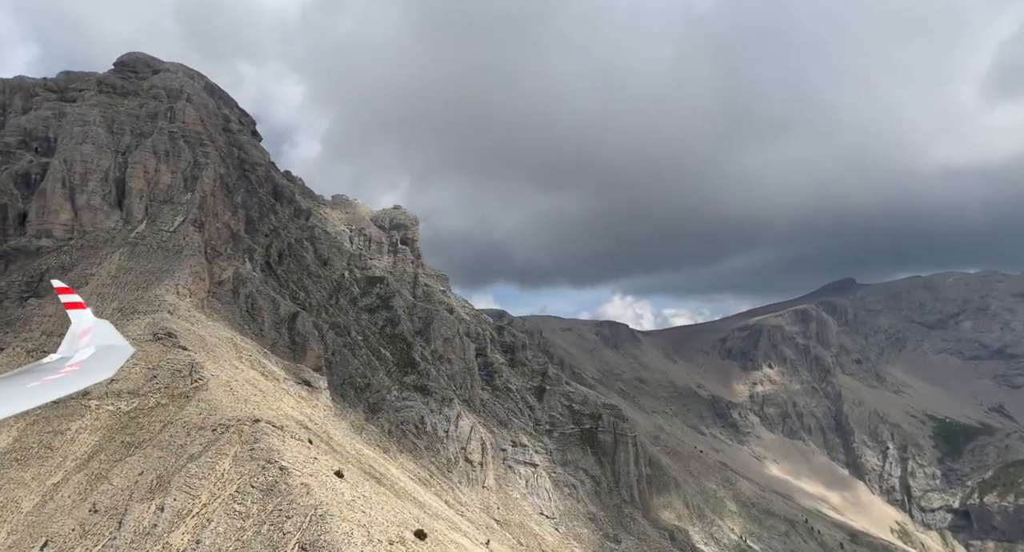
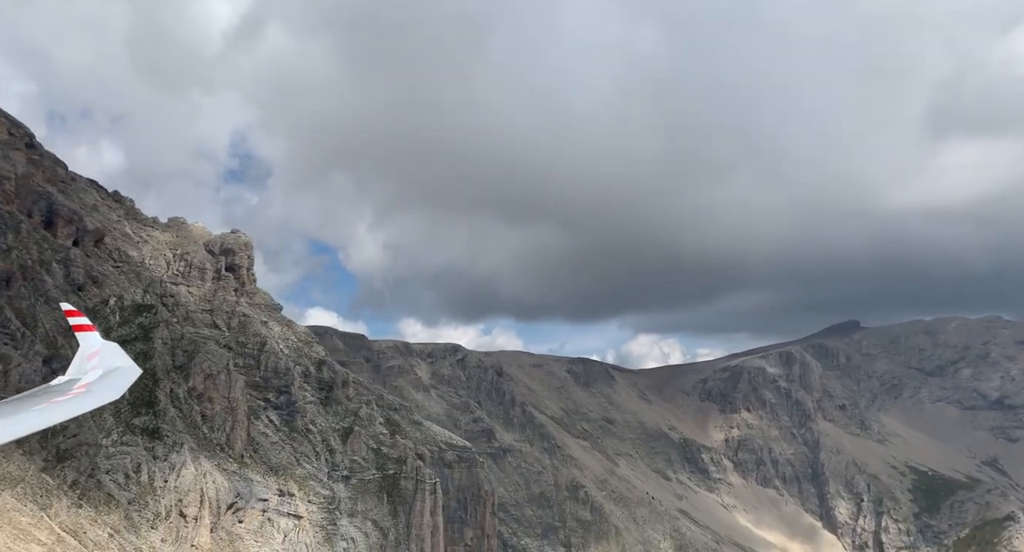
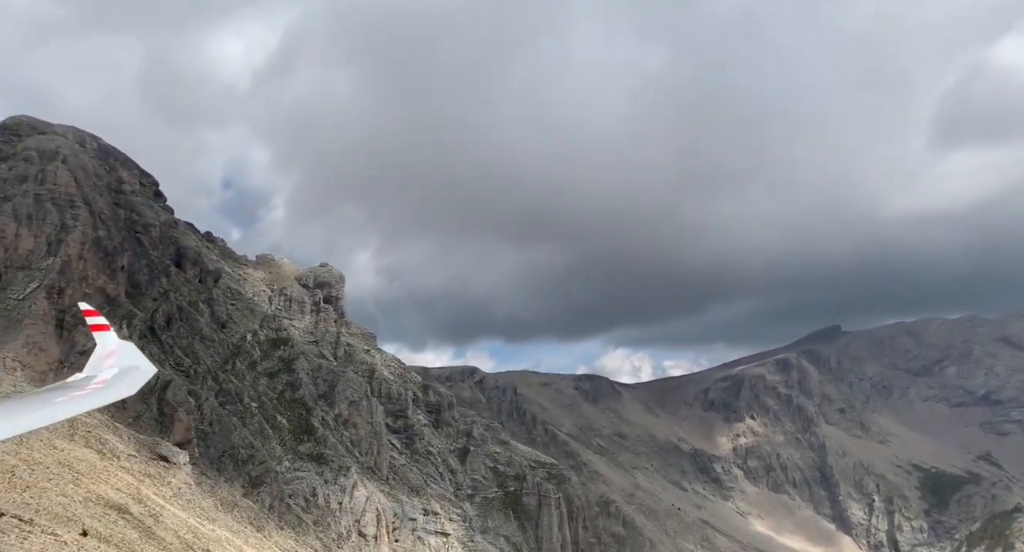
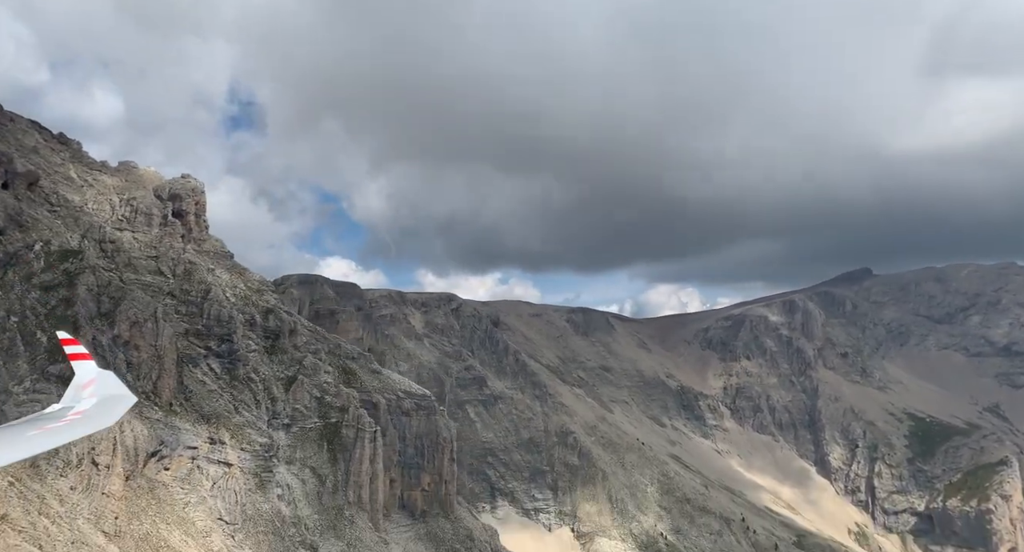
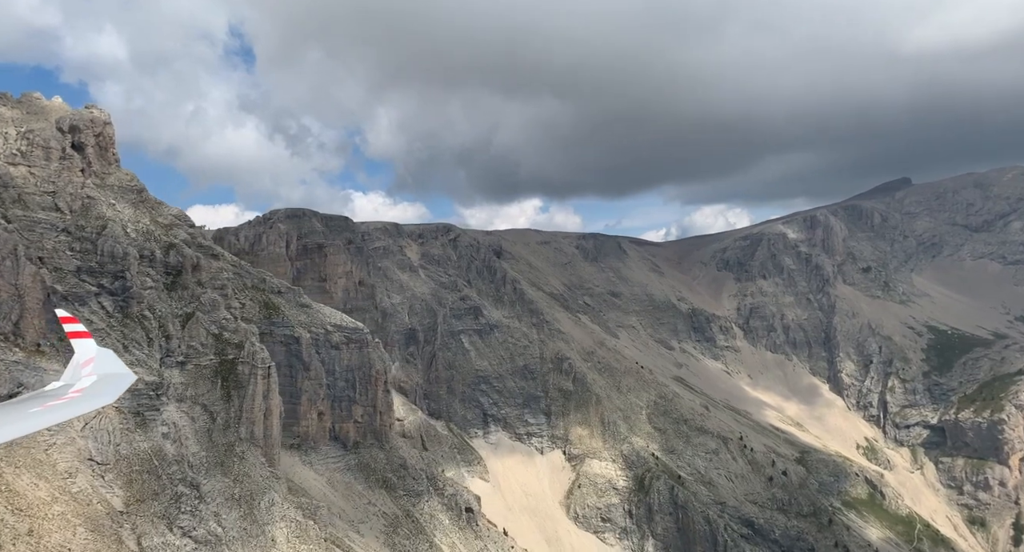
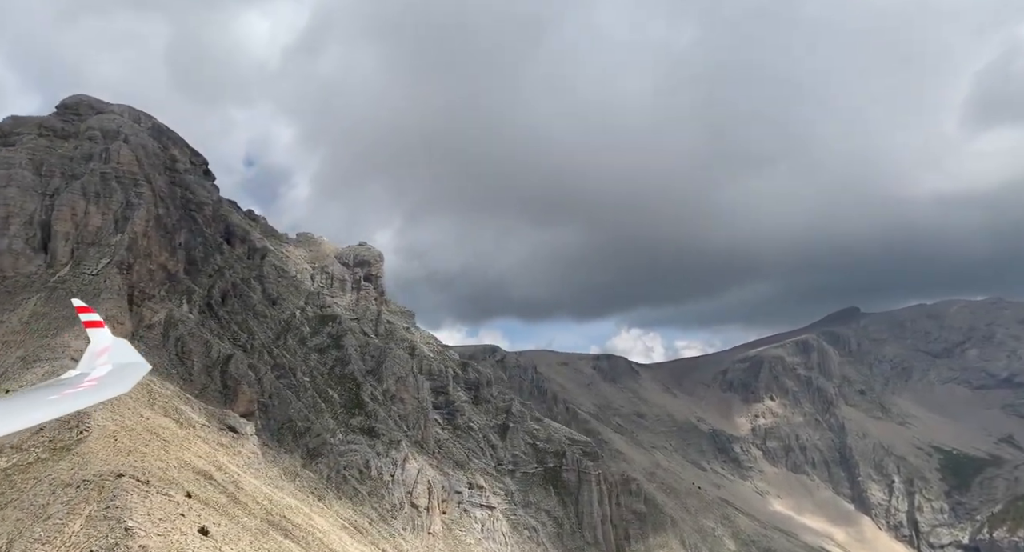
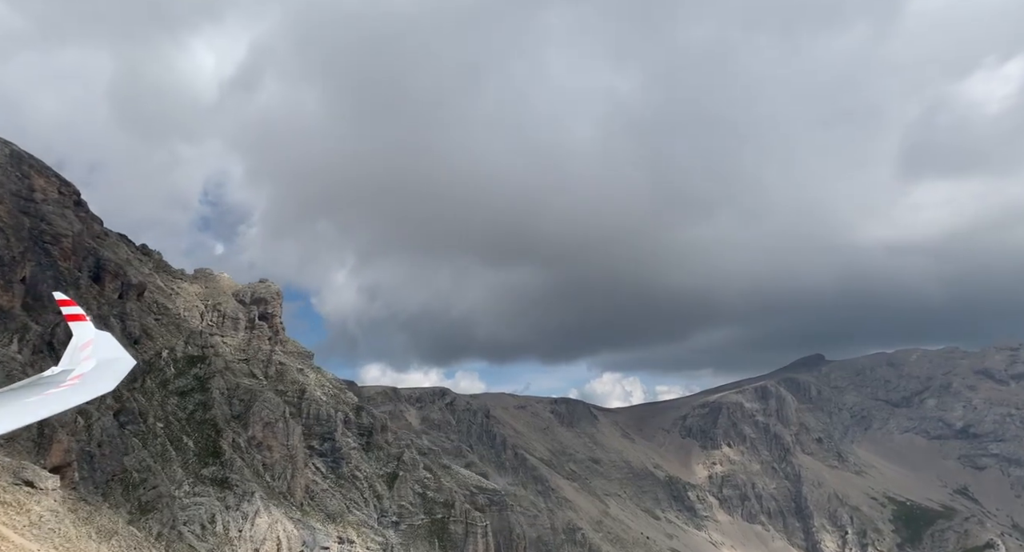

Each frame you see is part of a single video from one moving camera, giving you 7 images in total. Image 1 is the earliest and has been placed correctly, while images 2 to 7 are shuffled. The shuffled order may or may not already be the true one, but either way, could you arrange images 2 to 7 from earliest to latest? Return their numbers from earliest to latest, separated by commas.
6, 3, 7, 2, 4, 5
